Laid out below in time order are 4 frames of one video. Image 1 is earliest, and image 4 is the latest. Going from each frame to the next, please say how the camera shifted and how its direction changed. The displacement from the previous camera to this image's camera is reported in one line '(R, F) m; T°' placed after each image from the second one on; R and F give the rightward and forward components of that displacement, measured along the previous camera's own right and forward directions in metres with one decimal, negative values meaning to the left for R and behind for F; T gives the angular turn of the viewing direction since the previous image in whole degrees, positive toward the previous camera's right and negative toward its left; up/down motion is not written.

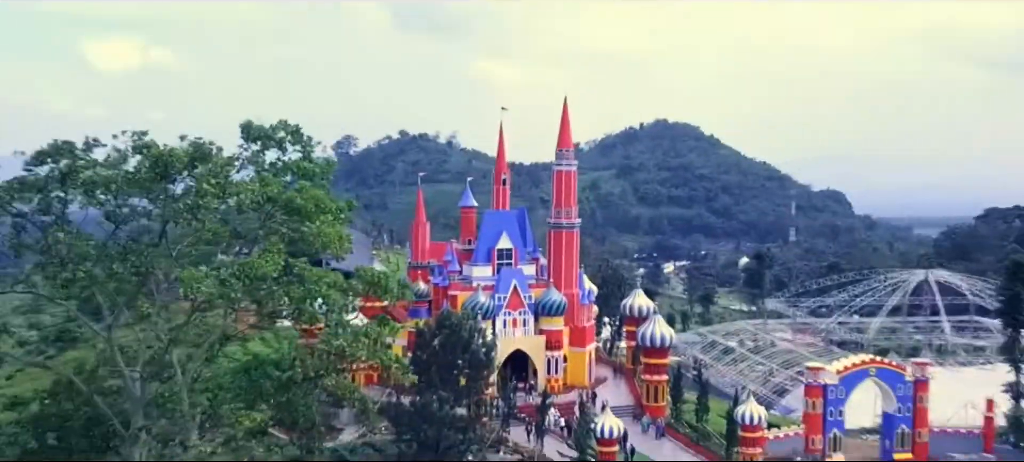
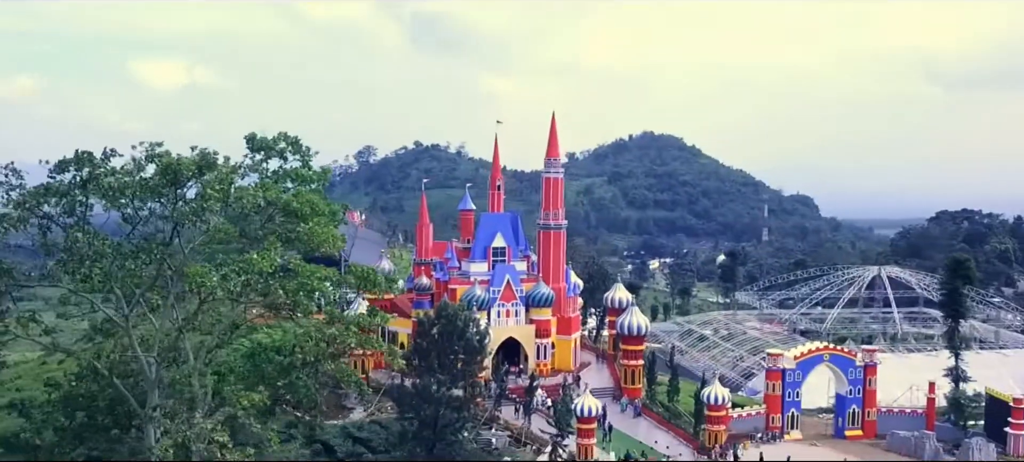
(+0.3, -0.6) m; -2°
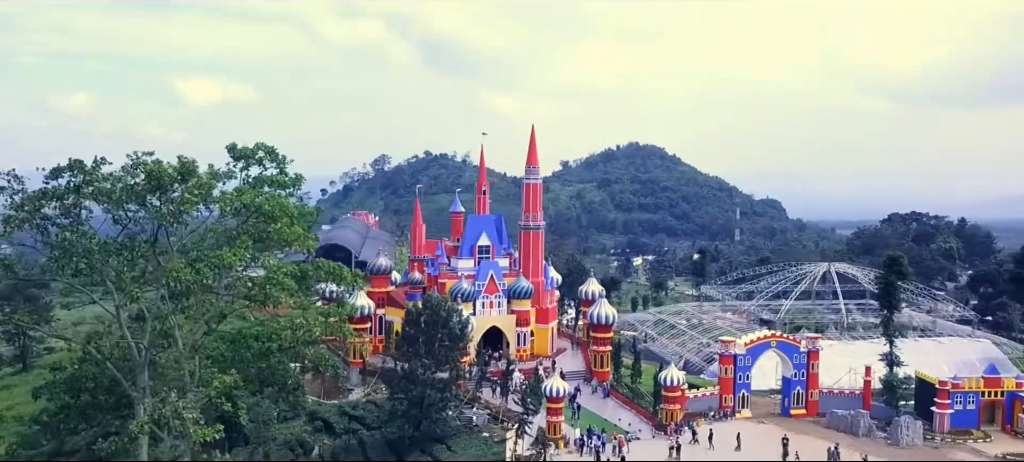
(+0.5, -0.6) m; -3°
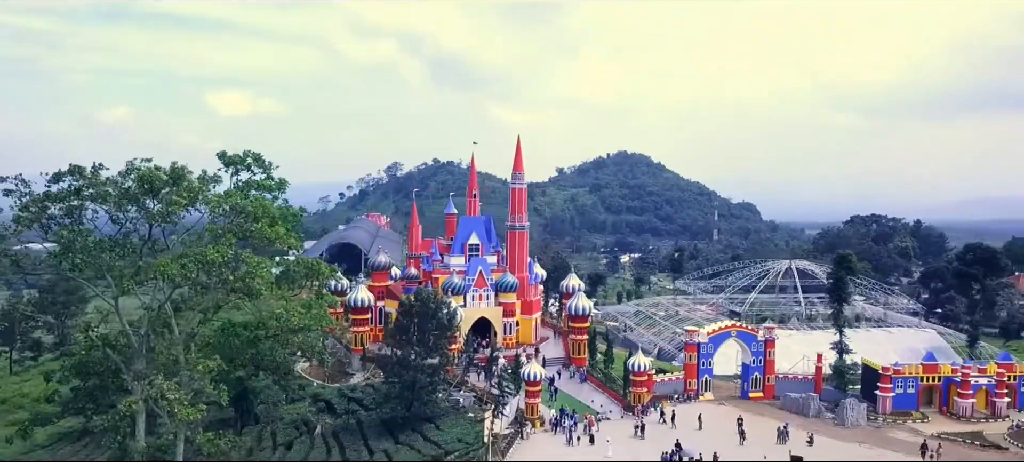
(+0.4, -0.6) m; -3°
